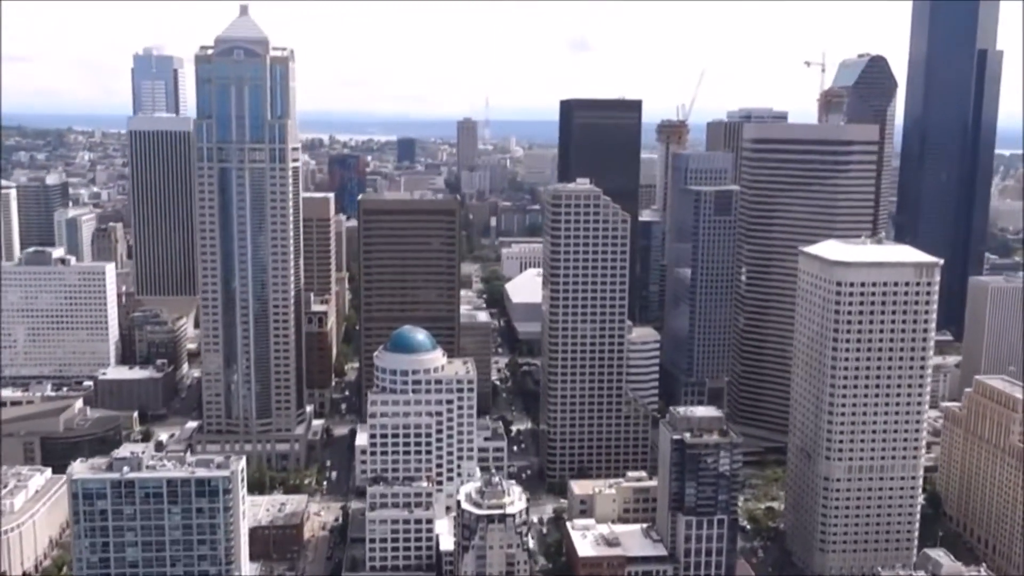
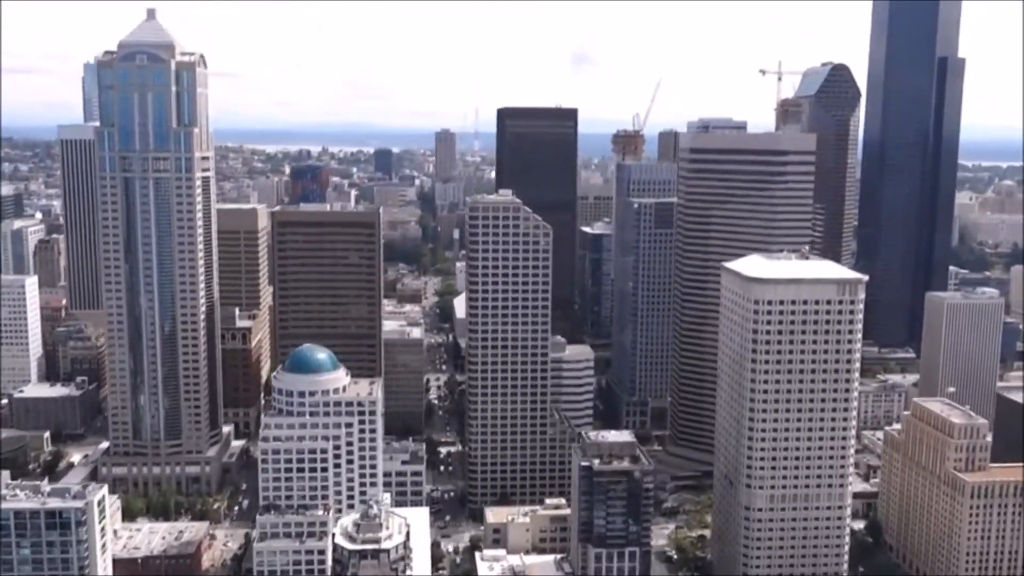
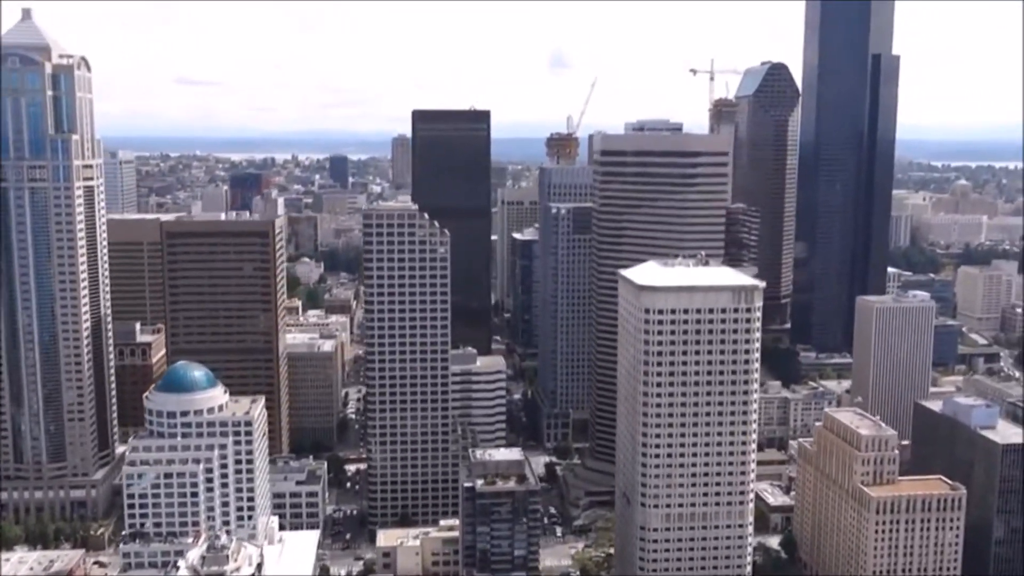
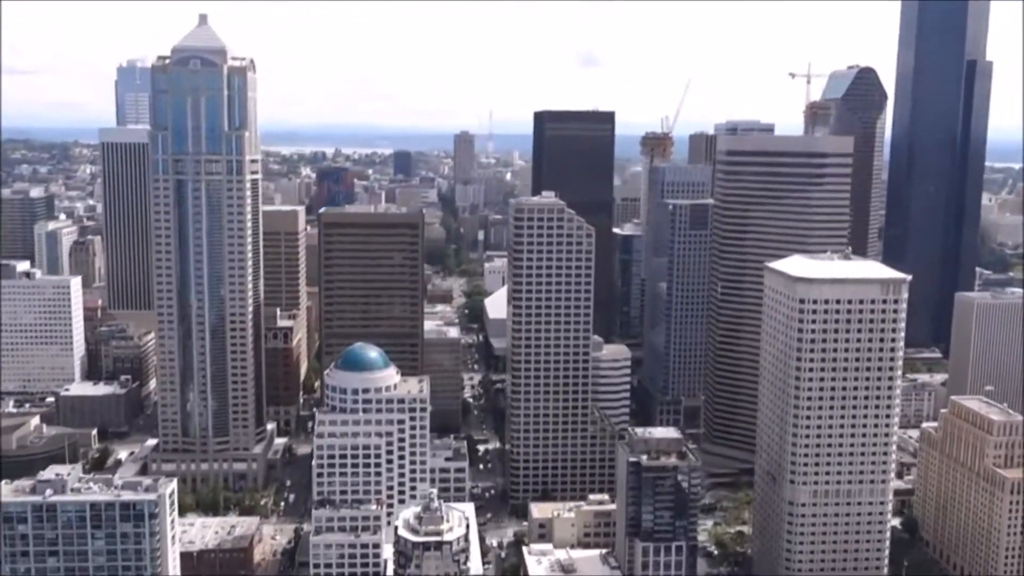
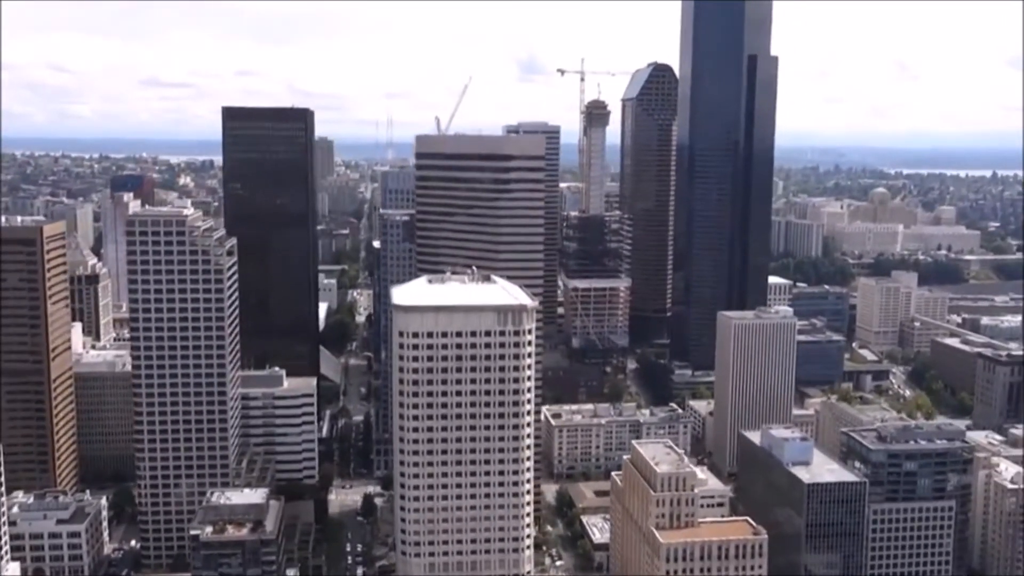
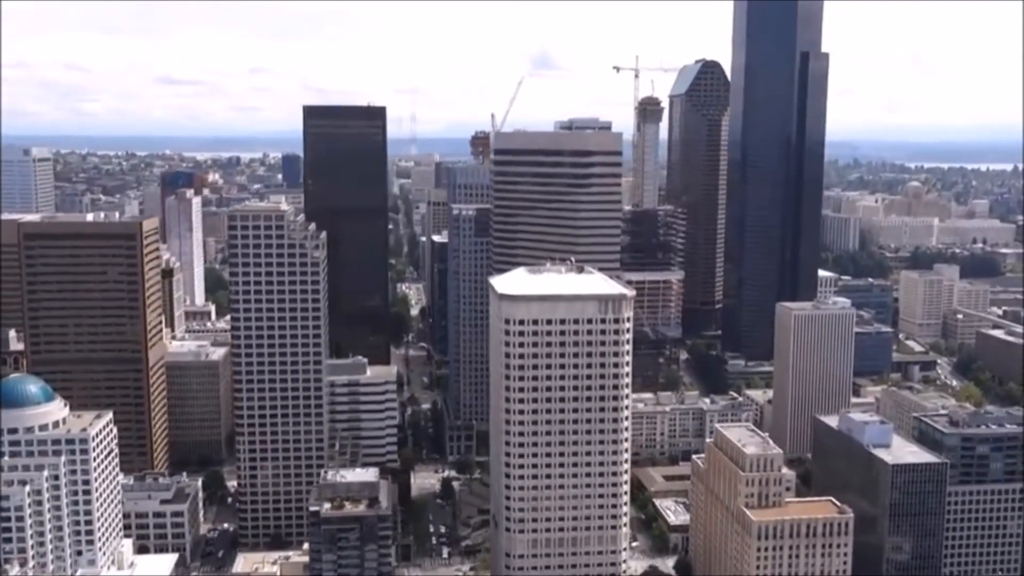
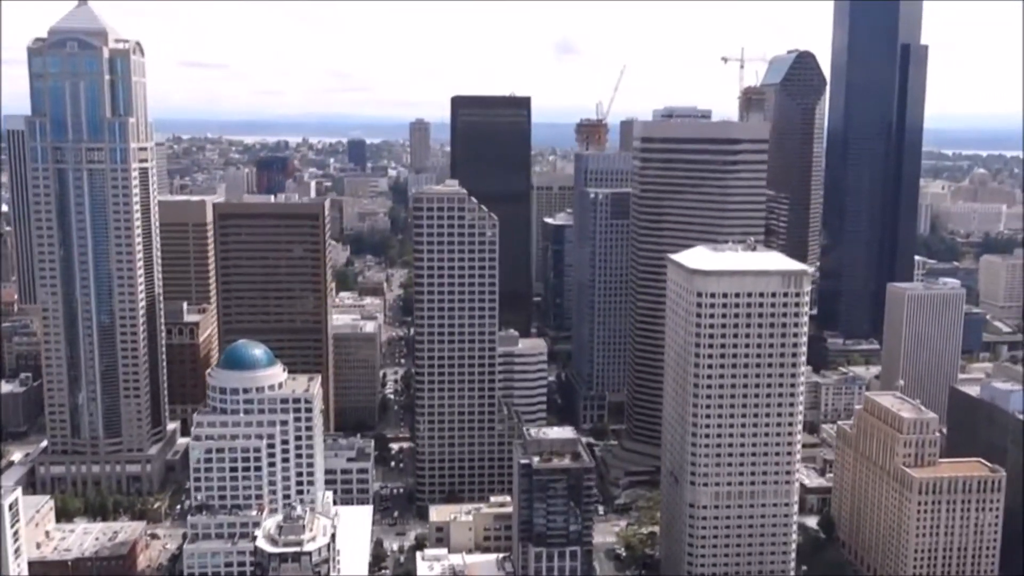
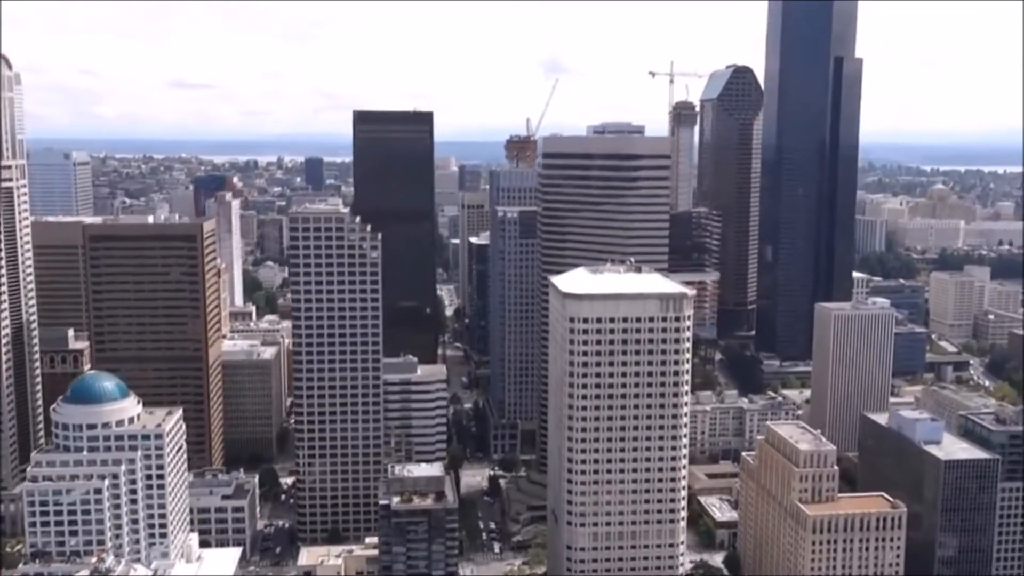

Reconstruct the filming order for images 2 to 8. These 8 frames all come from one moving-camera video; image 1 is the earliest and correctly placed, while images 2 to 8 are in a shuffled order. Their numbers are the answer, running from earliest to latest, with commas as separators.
4, 2, 7, 3, 8, 6, 5
